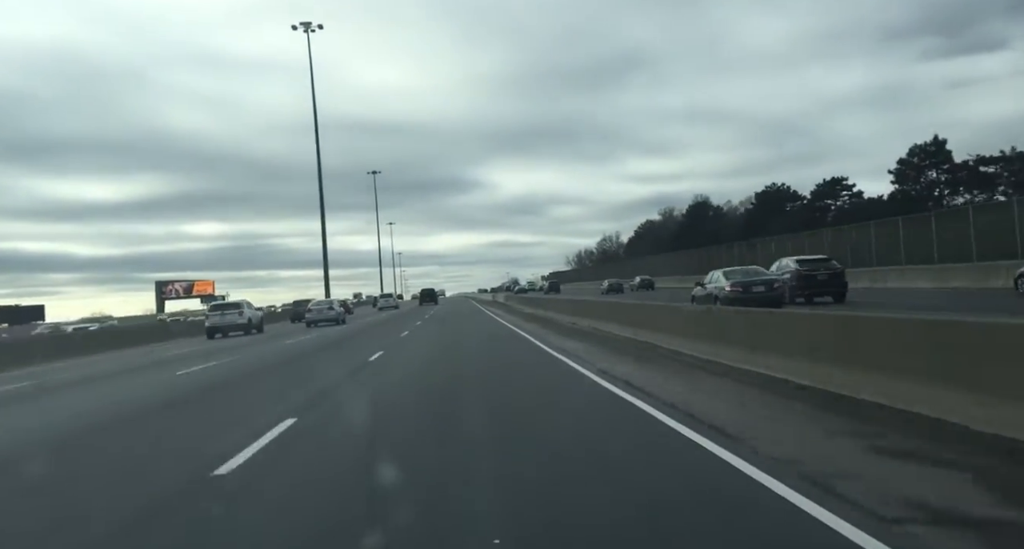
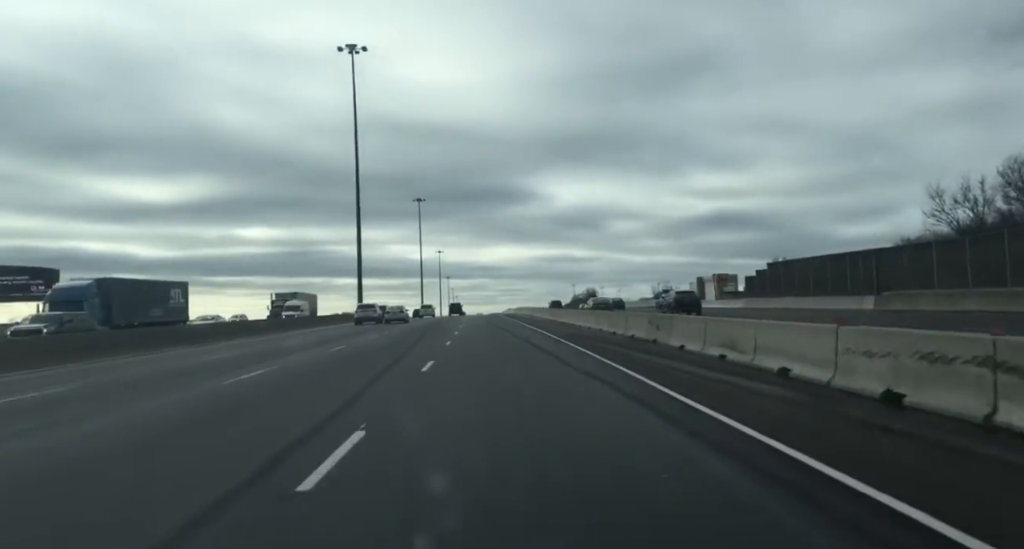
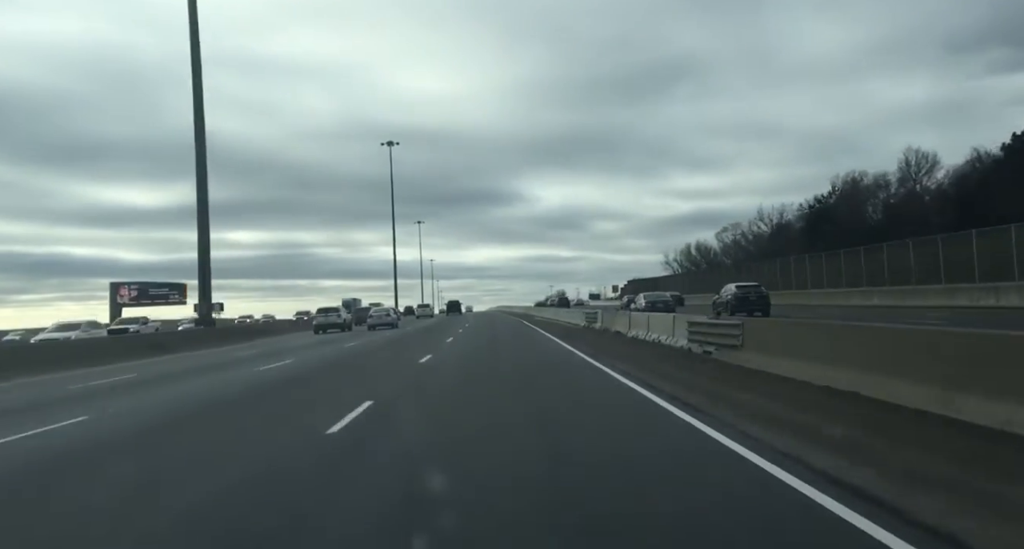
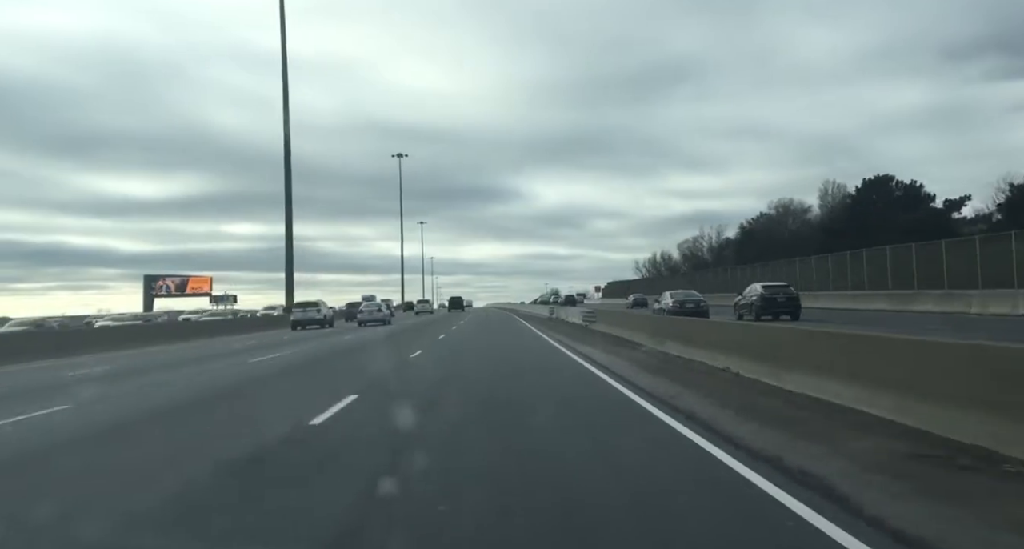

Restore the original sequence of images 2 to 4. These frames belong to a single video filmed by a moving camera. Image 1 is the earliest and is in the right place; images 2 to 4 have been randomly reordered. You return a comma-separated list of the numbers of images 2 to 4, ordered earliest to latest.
4, 3, 2
